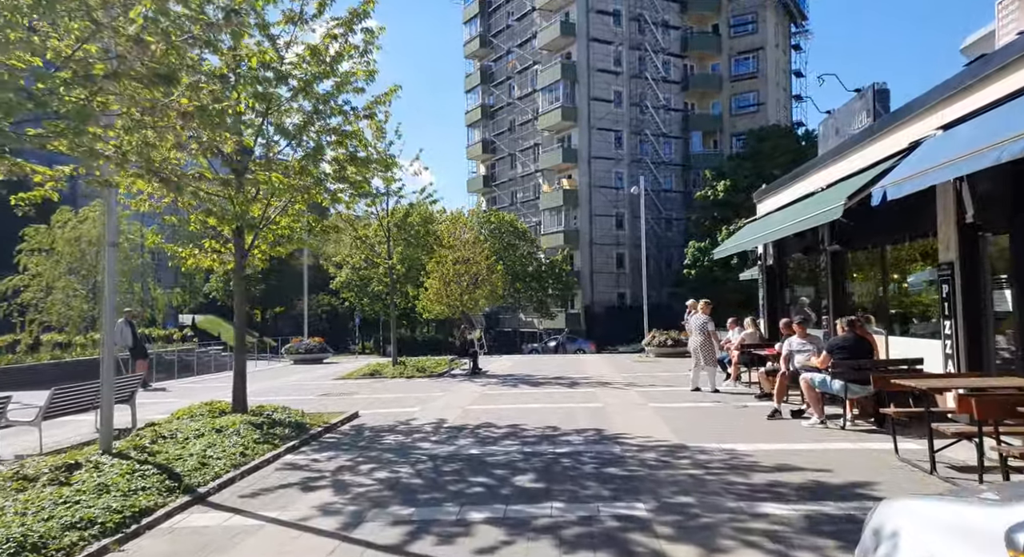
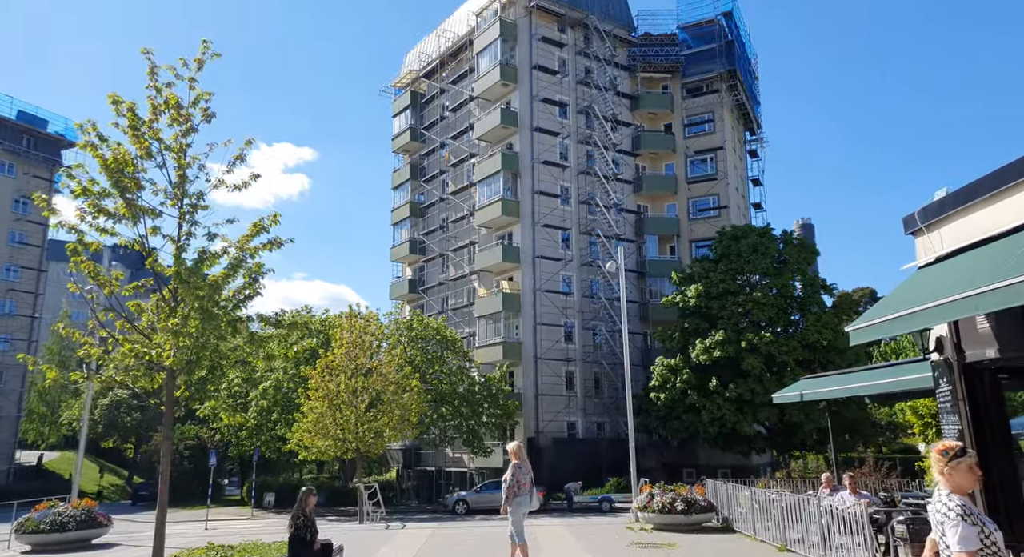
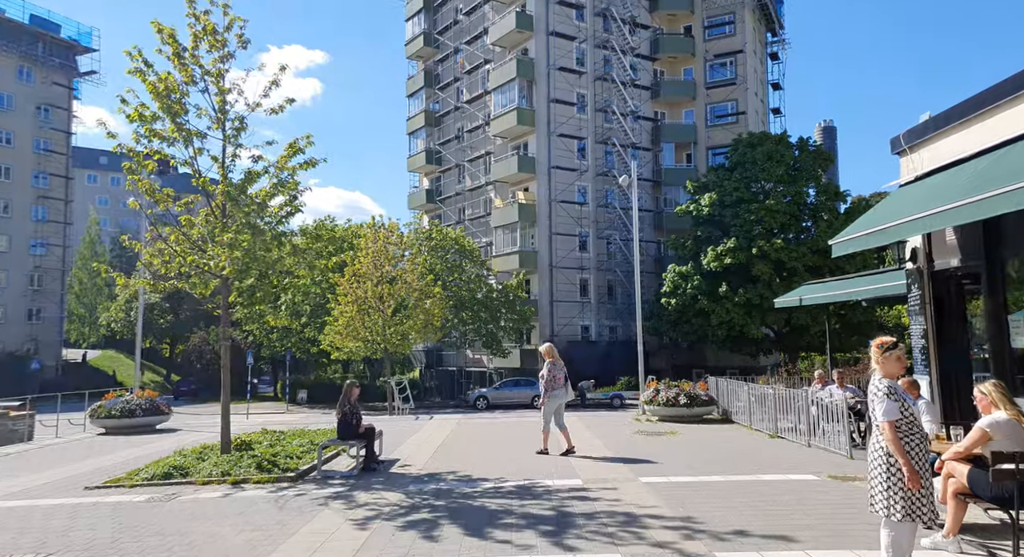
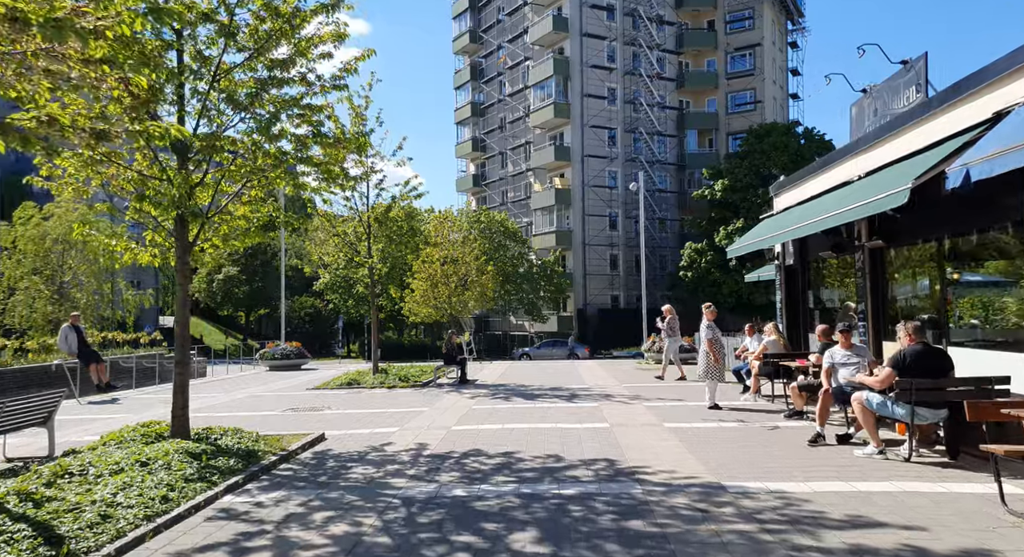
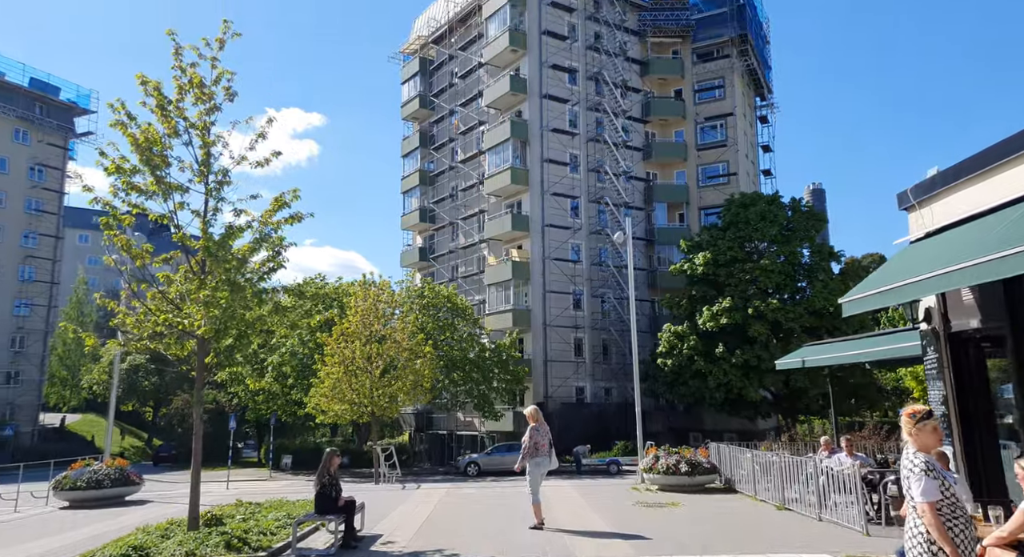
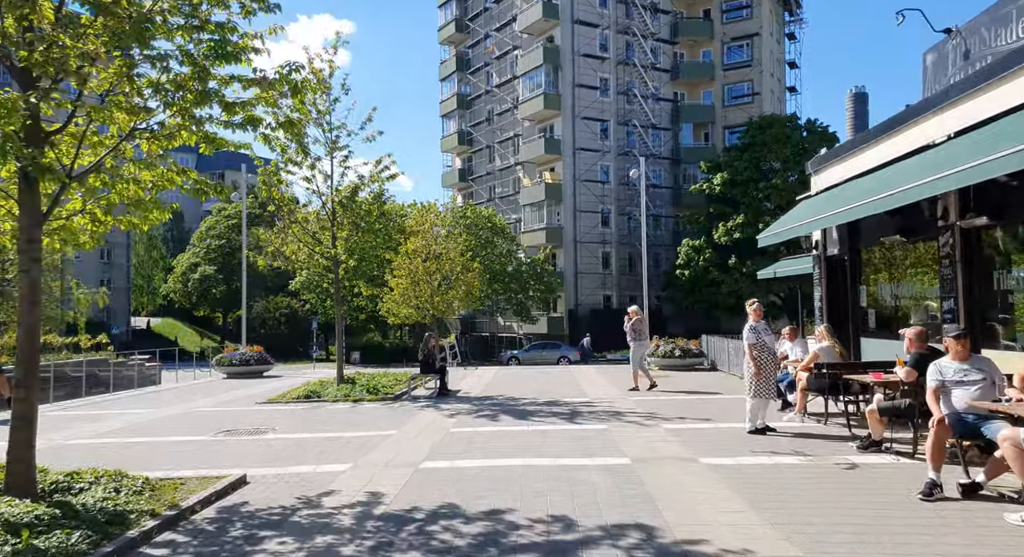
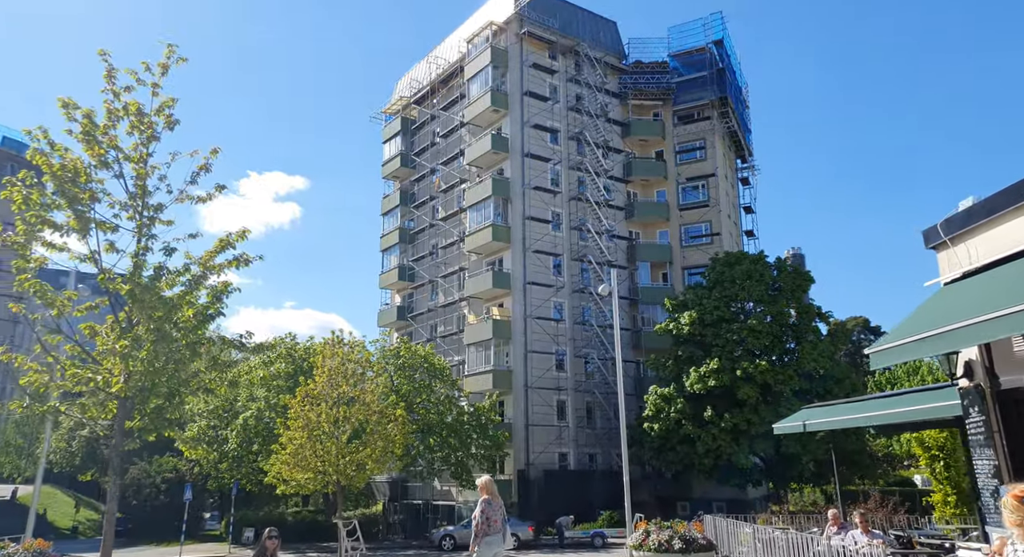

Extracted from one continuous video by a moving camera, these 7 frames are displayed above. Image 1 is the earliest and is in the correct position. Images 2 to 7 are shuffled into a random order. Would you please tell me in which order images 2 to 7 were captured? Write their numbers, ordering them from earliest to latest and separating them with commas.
4, 6, 3, 5, 2, 7
